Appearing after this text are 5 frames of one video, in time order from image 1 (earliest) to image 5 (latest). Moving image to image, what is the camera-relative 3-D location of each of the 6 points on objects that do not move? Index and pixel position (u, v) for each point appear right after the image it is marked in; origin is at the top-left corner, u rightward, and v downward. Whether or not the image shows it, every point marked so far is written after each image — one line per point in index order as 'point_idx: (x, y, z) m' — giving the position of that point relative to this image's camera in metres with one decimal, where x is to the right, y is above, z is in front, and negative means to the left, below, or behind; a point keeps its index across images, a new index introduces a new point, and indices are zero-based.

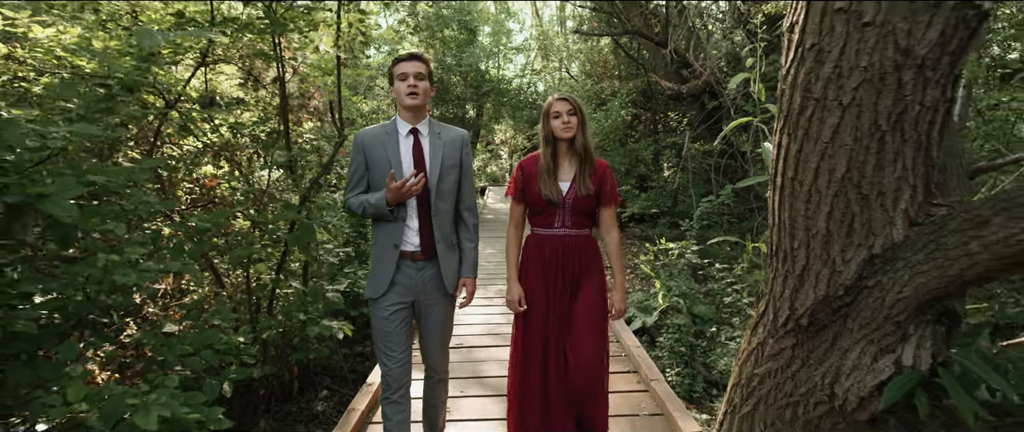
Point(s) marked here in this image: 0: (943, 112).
0: (+1.1, +0.3, +1.4) m
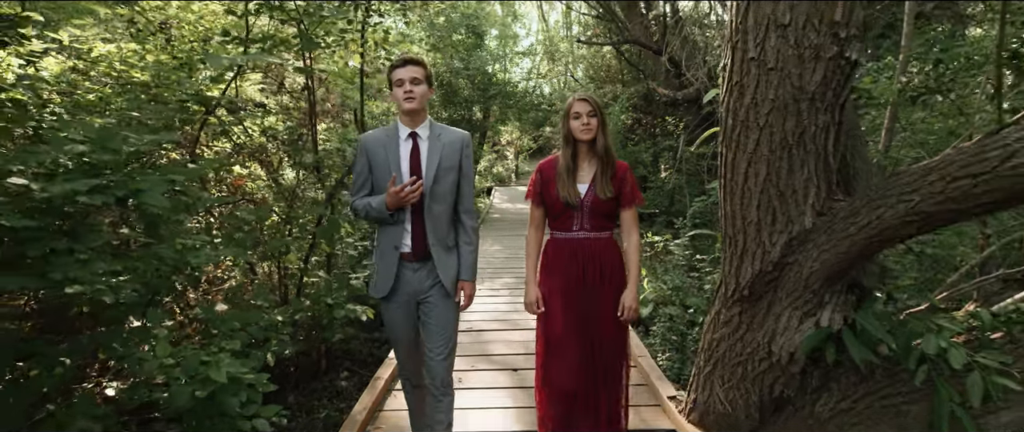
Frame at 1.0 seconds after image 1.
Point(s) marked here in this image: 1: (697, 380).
0: (+1.1, +0.3, +1.9) m
1: (+0.9, -0.8, +2.5) m
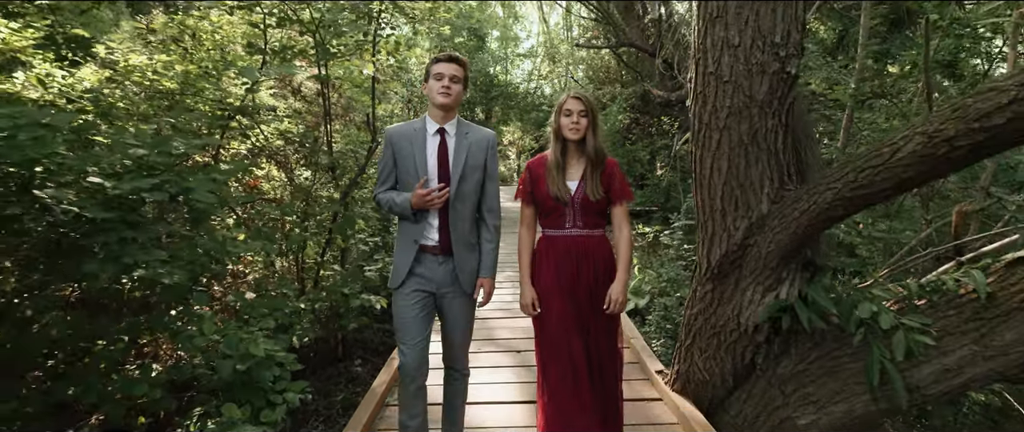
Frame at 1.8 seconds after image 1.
0: (+1.1, +0.3, +2.2) m
1: (+0.9, -0.7, +2.9) m
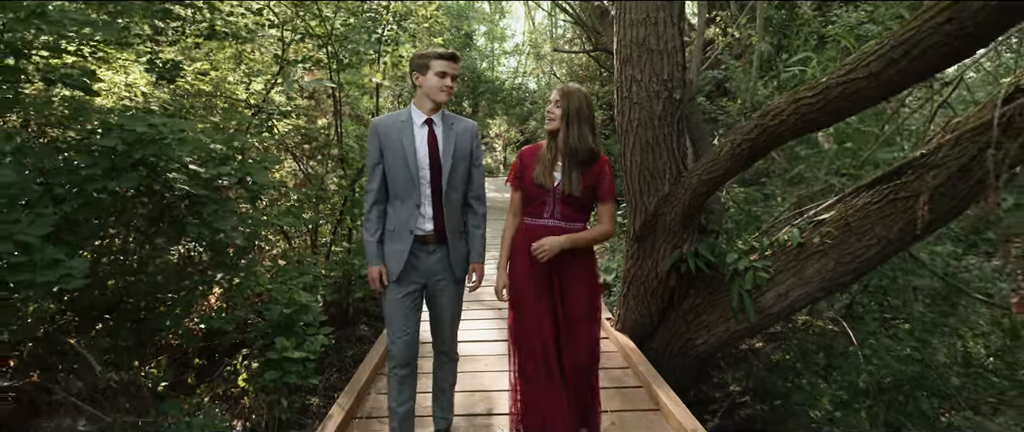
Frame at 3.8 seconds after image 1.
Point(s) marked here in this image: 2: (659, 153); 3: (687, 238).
0: (+1.0, +0.5, +3.2) m
1: (+0.8, -0.6, +3.9) m
2: (+0.9, +0.4, +3.3) m
3: (+1.1, -0.1, +3.4) m
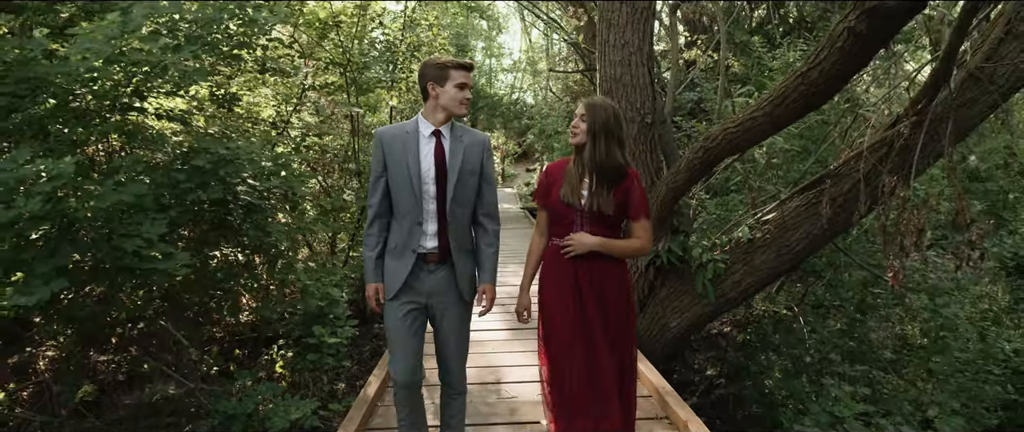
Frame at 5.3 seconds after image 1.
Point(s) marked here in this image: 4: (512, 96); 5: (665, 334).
0: (+1.0, +0.5, +3.9) m
1: (+0.8, -0.6, +4.6) m
2: (+0.9, +0.4, +4.0) m
3: (+1.1, -0.2, +4.1) m
4: (0.0, +3.2, +14.9) m
5: (+1.2, -0.9, +4.2) m
